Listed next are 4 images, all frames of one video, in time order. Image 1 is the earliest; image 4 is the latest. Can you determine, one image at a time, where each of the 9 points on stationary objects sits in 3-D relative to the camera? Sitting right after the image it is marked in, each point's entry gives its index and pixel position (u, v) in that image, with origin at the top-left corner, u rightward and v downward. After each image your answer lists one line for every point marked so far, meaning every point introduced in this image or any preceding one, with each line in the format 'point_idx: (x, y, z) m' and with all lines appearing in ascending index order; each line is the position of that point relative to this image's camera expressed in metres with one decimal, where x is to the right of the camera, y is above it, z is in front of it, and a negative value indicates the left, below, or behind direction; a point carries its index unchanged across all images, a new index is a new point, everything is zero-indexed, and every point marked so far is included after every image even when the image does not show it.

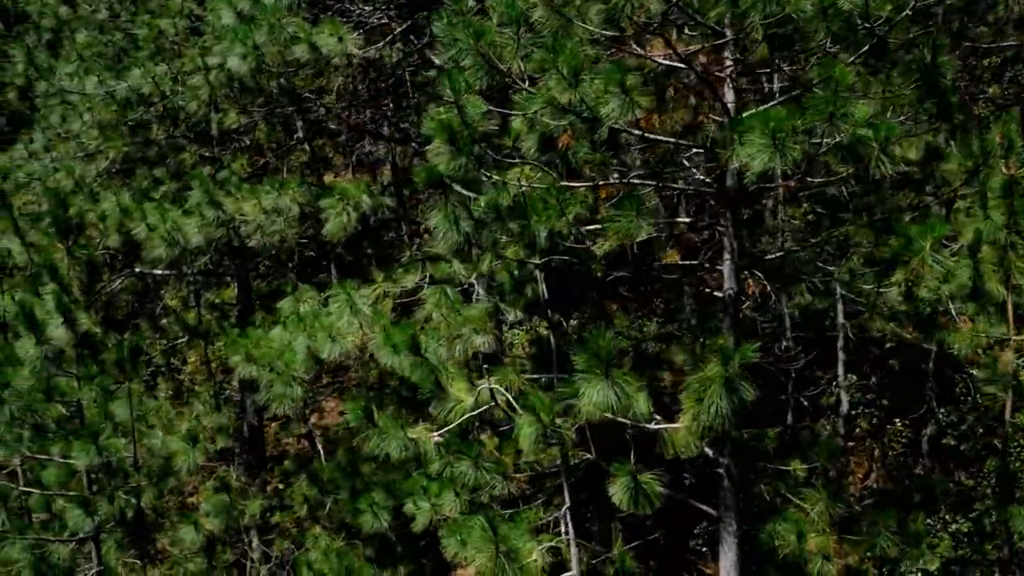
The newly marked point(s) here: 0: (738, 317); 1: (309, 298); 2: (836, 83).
0: (+1.2, -0.2, +4.3) m
1: (-1.4, -0.1, +5.9) m
2: (+1.3, +0.8, +3.4) m
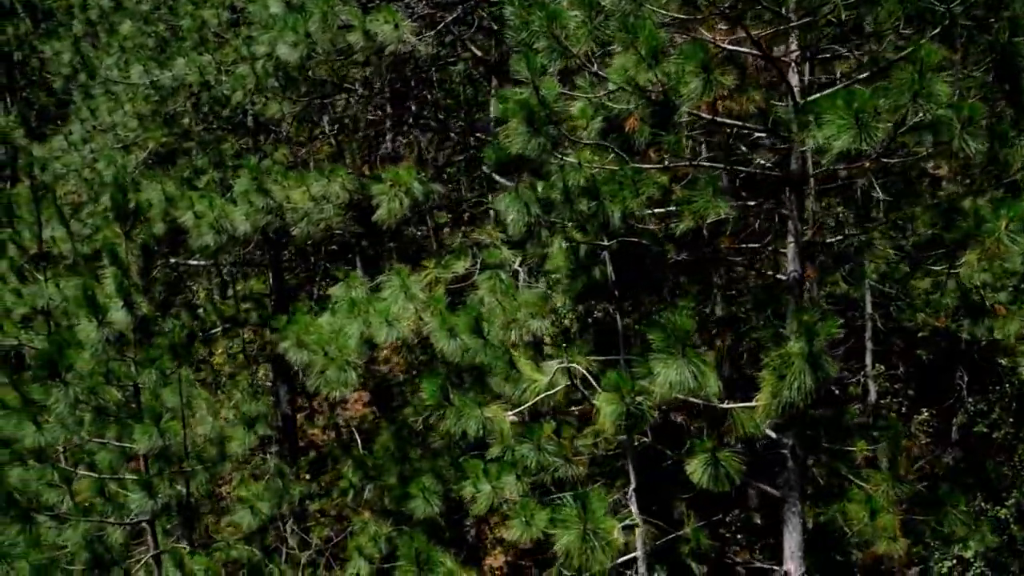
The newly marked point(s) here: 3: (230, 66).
0: (+1.5, -0.1, +4.4) m
1: (-1.1, 0.0, +5.9) m
2: (+1.7, +0.9, +3.4) m
3: (-2.3, +1.8, +6.7) m
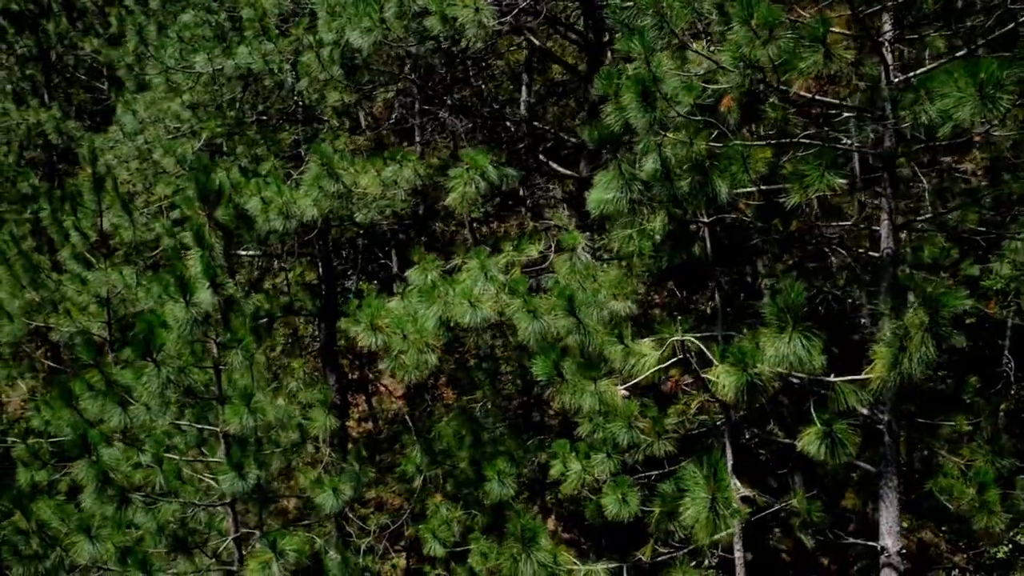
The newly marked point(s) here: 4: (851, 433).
0: (+2.1, +0.1, +4.4) m
1: (-0.6, +0.1, +5.9) m
2: (+2.2, +1.0, +3.4) m
3: (-1.8, +1.9, +6.8) m
4: (+1.6, -0.7, +3.8) m
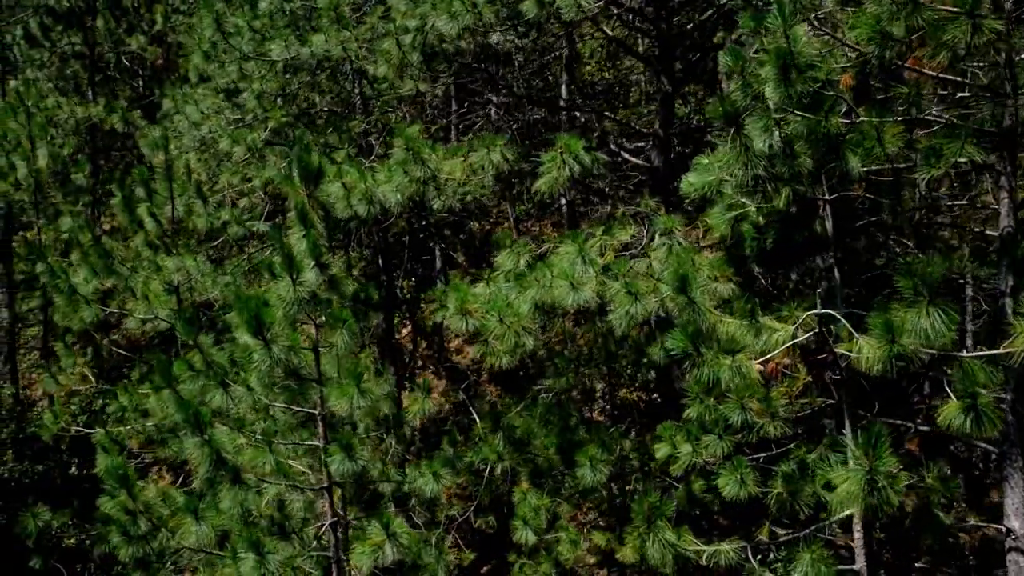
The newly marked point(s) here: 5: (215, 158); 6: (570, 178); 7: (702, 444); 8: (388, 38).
0: (+2.7, +0.2, +4.4) m
1: (+0.1, +0.2, +5.9) m
2: (+2.8, +1.2, +3.4) m
3: (-1.1, +2.0, +6.8) m
4: (+2.2, -0.6, +3.8) m
5: (-2.8, +1.2, +7.9) m
6: (+0.4, +0.8, +5.8) m
7: (+1.1, -0.9, +4.8) m
8: (-1.0, +2.0, +6.6) m
